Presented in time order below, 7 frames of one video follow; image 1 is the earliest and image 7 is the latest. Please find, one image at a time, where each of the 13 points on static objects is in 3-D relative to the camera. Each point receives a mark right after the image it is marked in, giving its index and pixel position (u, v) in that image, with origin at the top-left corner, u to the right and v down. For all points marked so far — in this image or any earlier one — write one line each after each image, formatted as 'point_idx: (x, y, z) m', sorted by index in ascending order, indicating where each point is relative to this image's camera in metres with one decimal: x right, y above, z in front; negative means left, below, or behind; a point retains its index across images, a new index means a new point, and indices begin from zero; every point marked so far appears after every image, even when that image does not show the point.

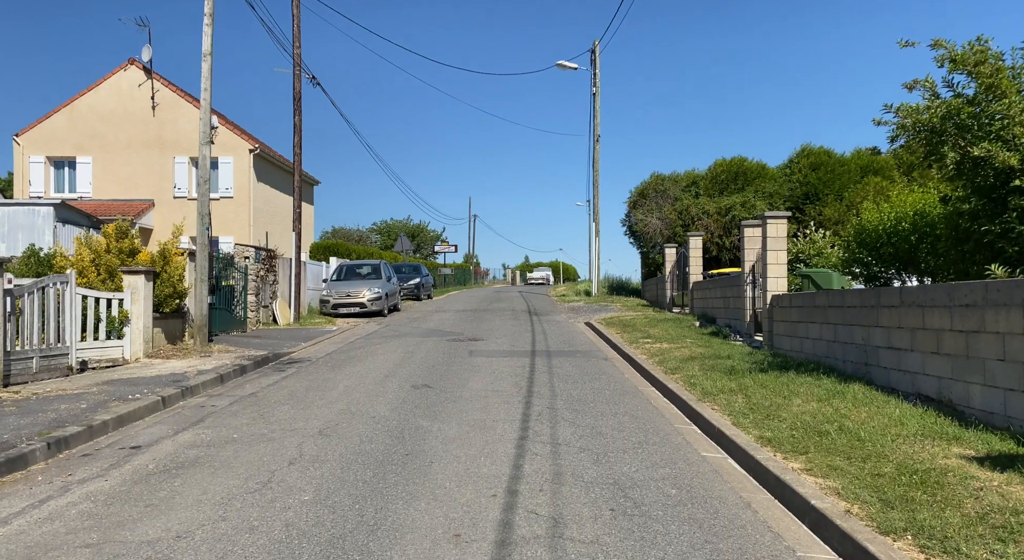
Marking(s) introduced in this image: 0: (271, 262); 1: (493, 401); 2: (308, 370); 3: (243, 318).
0: (-6.0, +0.5, +17.8) m
1: (-0.2, -1.4, +8.2) m
2: (-3.1, -1.4, +10.7) m
3: (-6.2, -0.9, +16.2) m
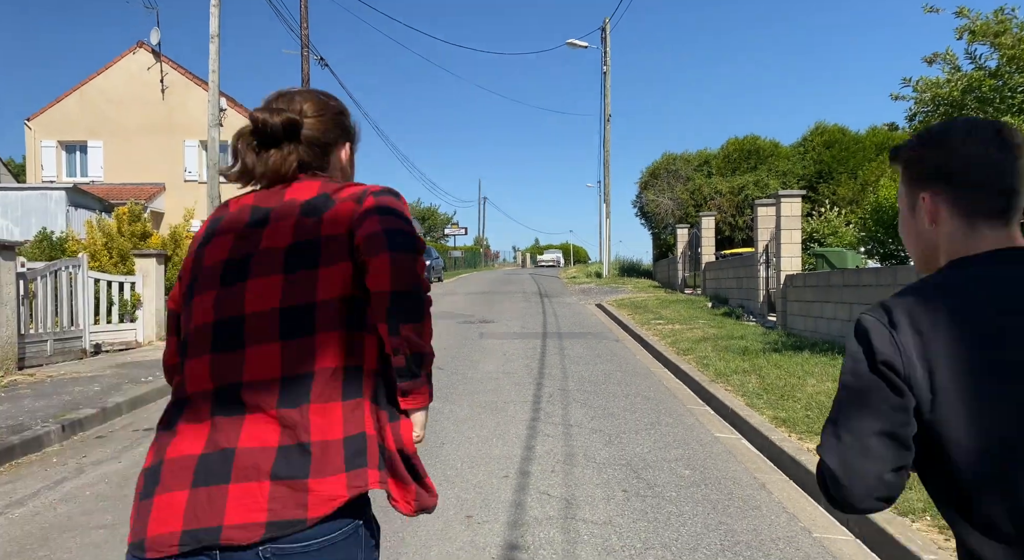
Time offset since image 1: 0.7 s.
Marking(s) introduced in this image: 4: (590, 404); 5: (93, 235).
0: (-5.8, +0.9, +17.8) m
1: (-0.1, -1.2, +8.2) m
2: (-2.9, -1.1, +10.7) m
3: (-5.9, -0.5, +16.3) m
4: (+0.8, -1.2, +7.1) m
5: (-6.5, +0.7, +11.0) m
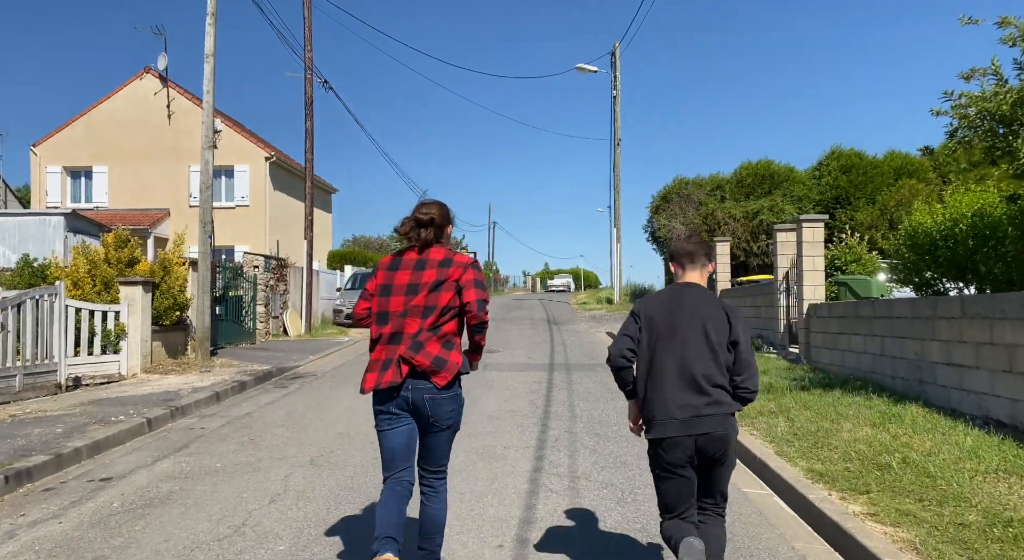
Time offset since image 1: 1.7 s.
0: (-5.6, +0.2, +17.2) m
1: (-0.1, -1.5, +7.5) m
2: (-2.8, -1.5, +10.0) m
3: (-5.8, -1.1, +15.7) m
4: (+0.8, -1.5, +6.4) m
5: (-6.4, +0.3, +10.4) m
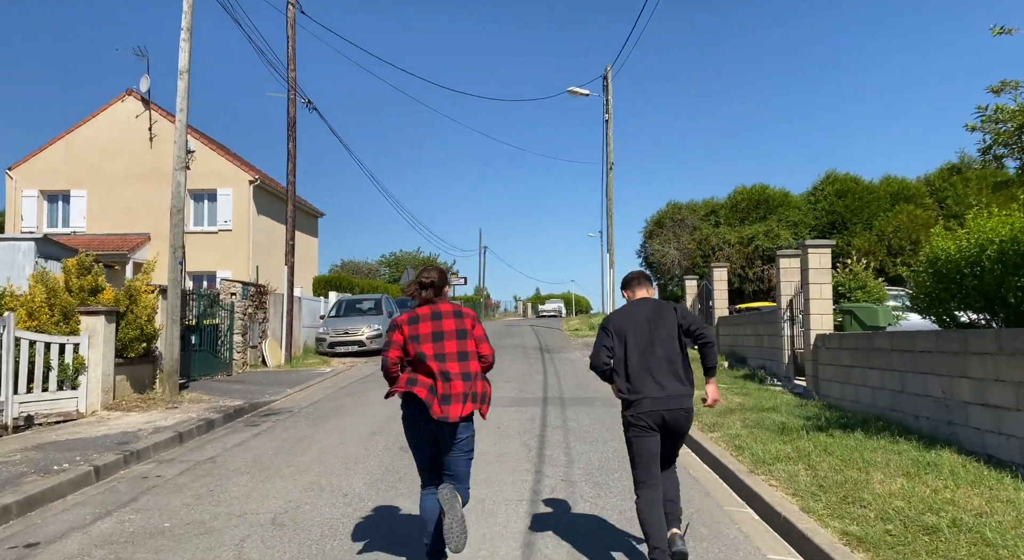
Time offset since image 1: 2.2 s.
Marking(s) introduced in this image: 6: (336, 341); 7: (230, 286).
0: (-5.8, -0.4, +16.5) m
1: (-0.2, -1.8, +6.8) m
2: (-3.0, -1.9, +9.3) m
3: (-6.0, -1.7, +14.9) m
4: (+0.7, -1.8, +5.7) m
5: (-6.5, -0.1, +9.7) m
6: (-4.7, -1.6, +18.9) m
7: (-6.1, -0.1, +15.4) m
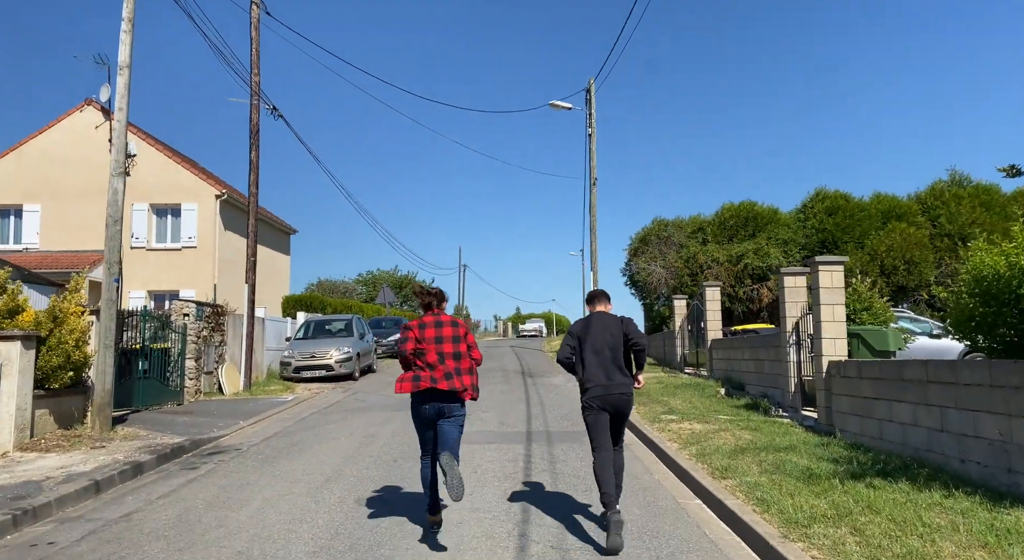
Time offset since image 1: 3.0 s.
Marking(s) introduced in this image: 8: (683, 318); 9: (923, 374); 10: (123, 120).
0: (-6.3, -0.8, +15.2) m
1: (-0.3, -2.0, +5.6) m
2: (-3.2, -2.1, +8.0) m
3: (-6.4, -2.1, +13.5) m
4: (+0.6, -1.9, +4.5) m
5: (-6.8, -0.3, +8.4) m
6: (-5.2, -2.1, +17.6) m
7: (-6.5, -0.5, +14.0) m
8: (+4.7, -1.1, +19.6) m
9: (+4.1, -0.9, +7.1) m
10: (-5.4, +2.2, +10.0) m
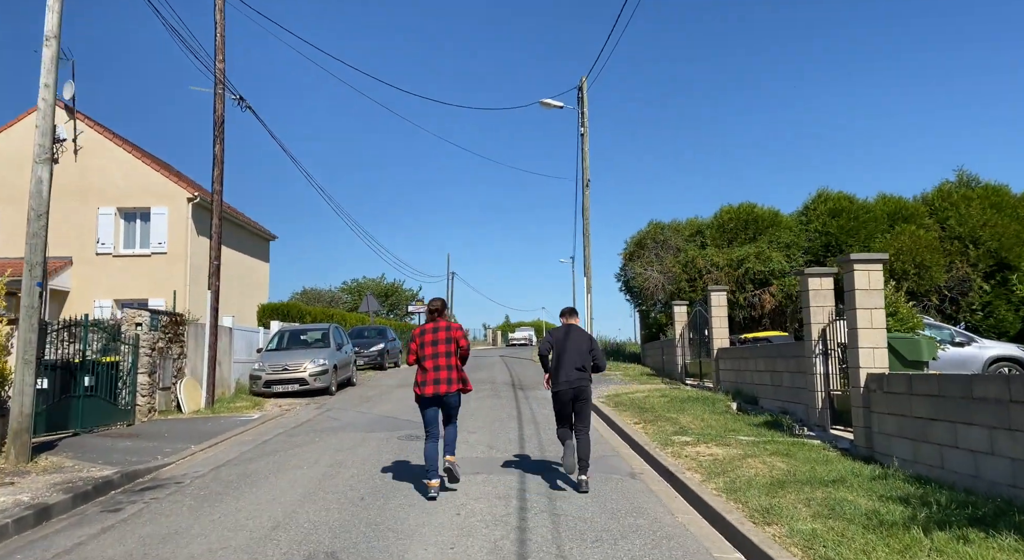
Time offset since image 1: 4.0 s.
0: (-6.5, -0.9, +13.7) m
1: (-0.4, -2.0, +4.2) m
2: (-3.3, -2.2, +6.6) m
3: (-6.5, -2.2, +12.1) m
4: (+0.5, -1.9, +3.1) m
5: (-6.9, -0.4, +6.9) m
6: (-5.4, -2.2, +16.2) m
7: (-6.7, -0.6, +12.6) m
8: (+4.4, -1.2, +18.3) m
9: (+4.0, -0.9, +5.8) m
10: (-5.6, +2.2, +8.6) m
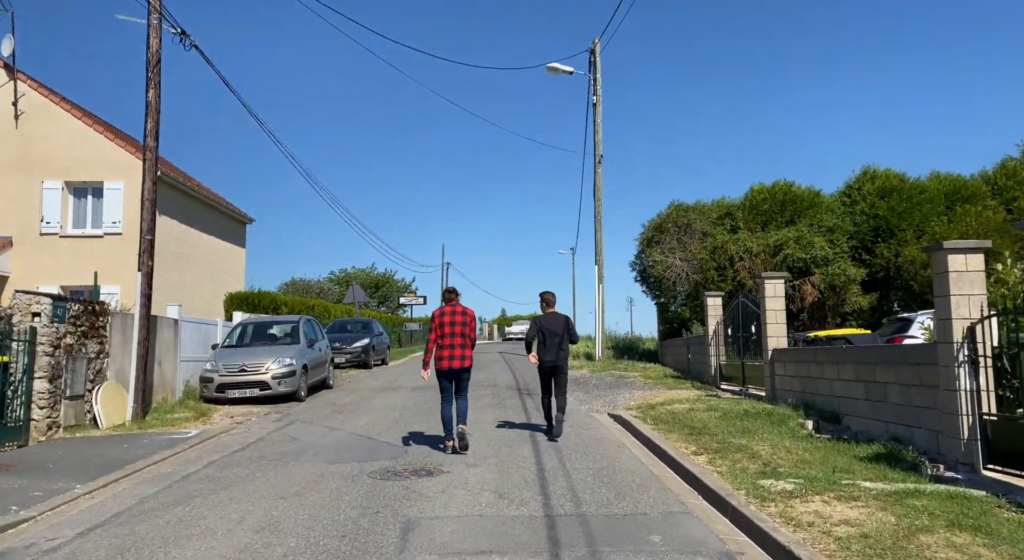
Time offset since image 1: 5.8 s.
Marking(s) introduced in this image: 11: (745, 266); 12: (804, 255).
0: (-6.3, -0.6, +10.8) m
1: (-0.2, -1.8, +1.4) m
2: (-3.1, -1.9, +3.7) m
3: (-6.4, -1.8, +9.2) m
4: (+0.7, -1.7, +0.3) m
5: (-6.7, -0.1, +4.0) m
6: (-5.3, -1.9, +13.3) m
7: (-6.5, -0.3, +9.7) m
8: (+4.5, -0.9, +15.5) m
9: (+4.2, -0.7, +3.0) m
10: (-5.4, +2.5, +5.6) m
11: (+6.4, +0.4, +19.3) m
12: (+7.7, +0.7, +18.8) m
